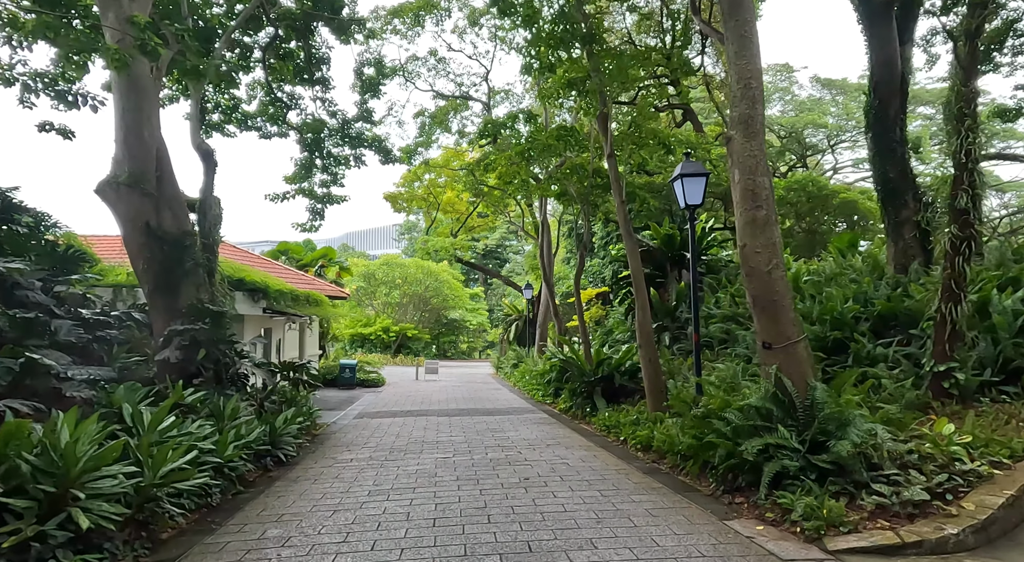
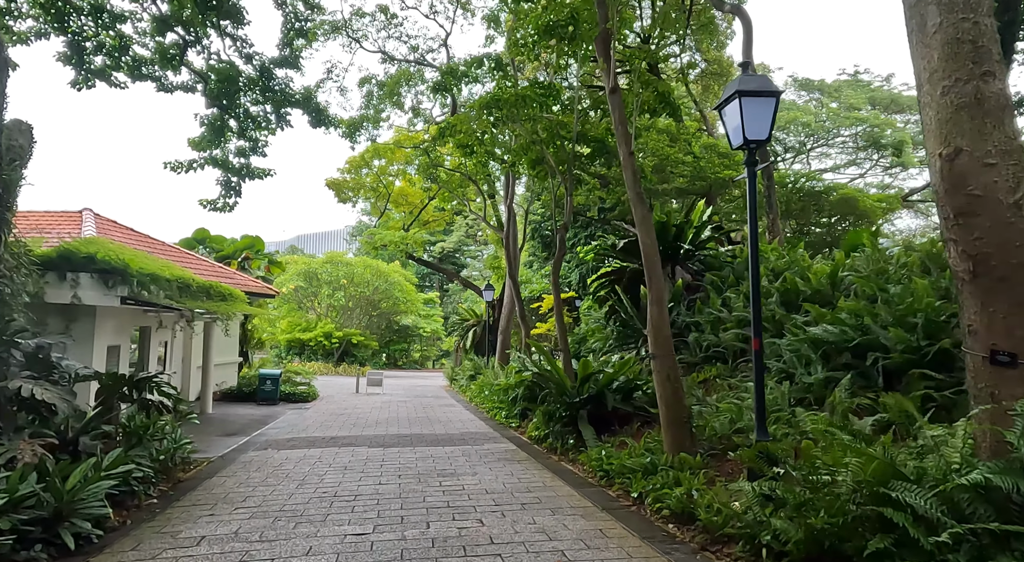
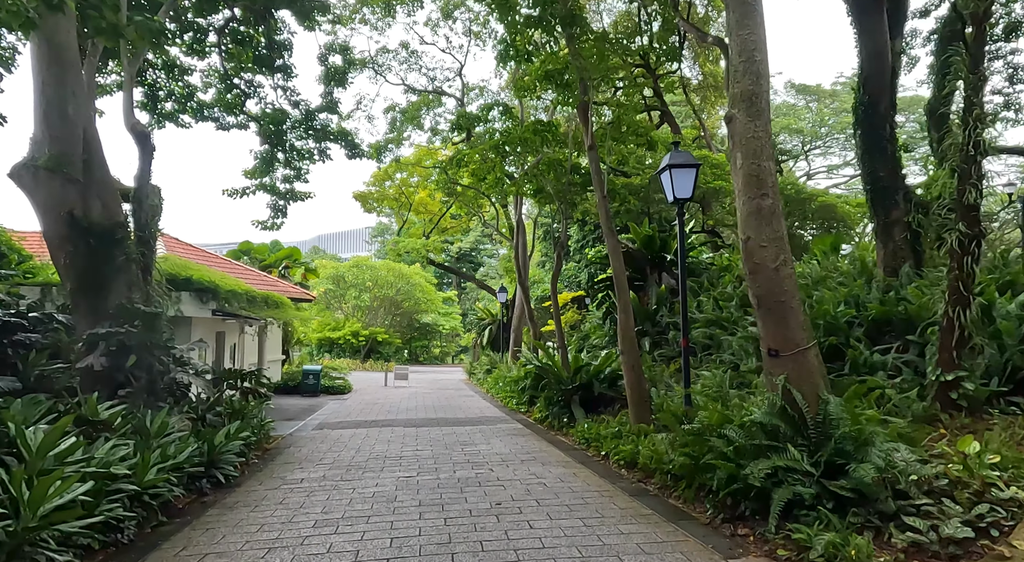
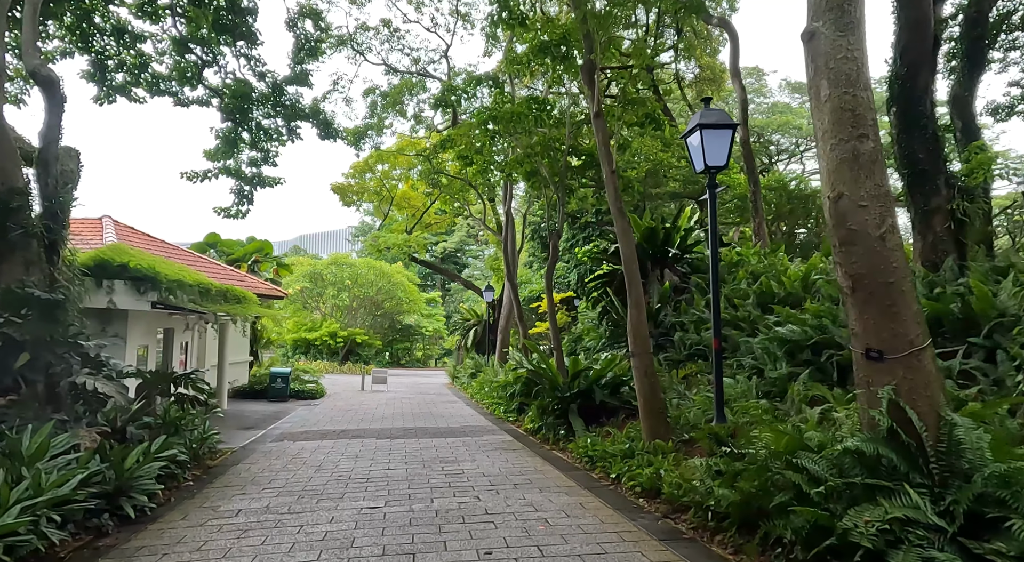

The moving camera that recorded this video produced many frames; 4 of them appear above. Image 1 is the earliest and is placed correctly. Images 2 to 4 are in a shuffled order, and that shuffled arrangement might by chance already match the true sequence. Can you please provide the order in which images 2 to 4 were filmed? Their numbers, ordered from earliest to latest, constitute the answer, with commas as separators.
3, 4, 2
